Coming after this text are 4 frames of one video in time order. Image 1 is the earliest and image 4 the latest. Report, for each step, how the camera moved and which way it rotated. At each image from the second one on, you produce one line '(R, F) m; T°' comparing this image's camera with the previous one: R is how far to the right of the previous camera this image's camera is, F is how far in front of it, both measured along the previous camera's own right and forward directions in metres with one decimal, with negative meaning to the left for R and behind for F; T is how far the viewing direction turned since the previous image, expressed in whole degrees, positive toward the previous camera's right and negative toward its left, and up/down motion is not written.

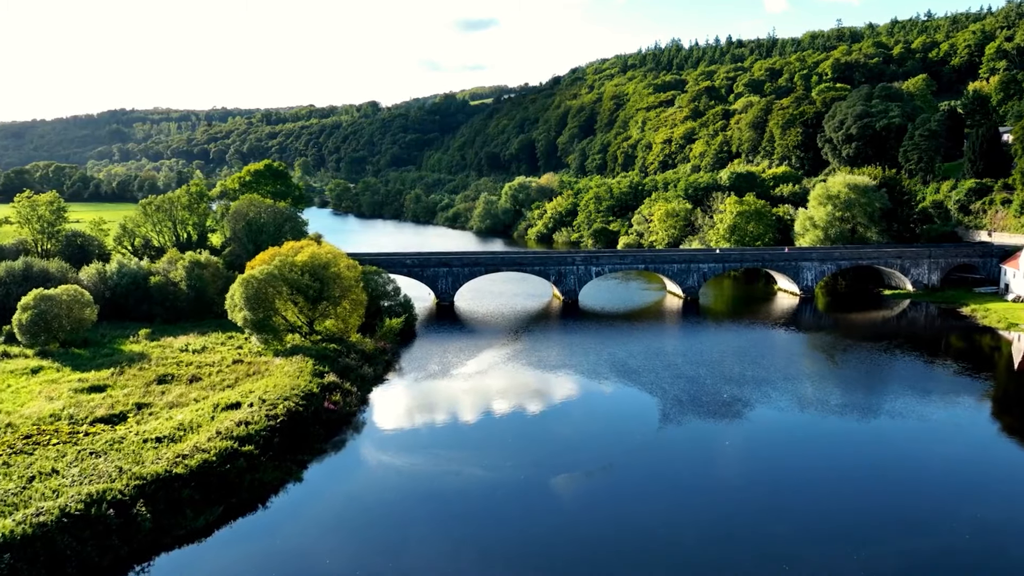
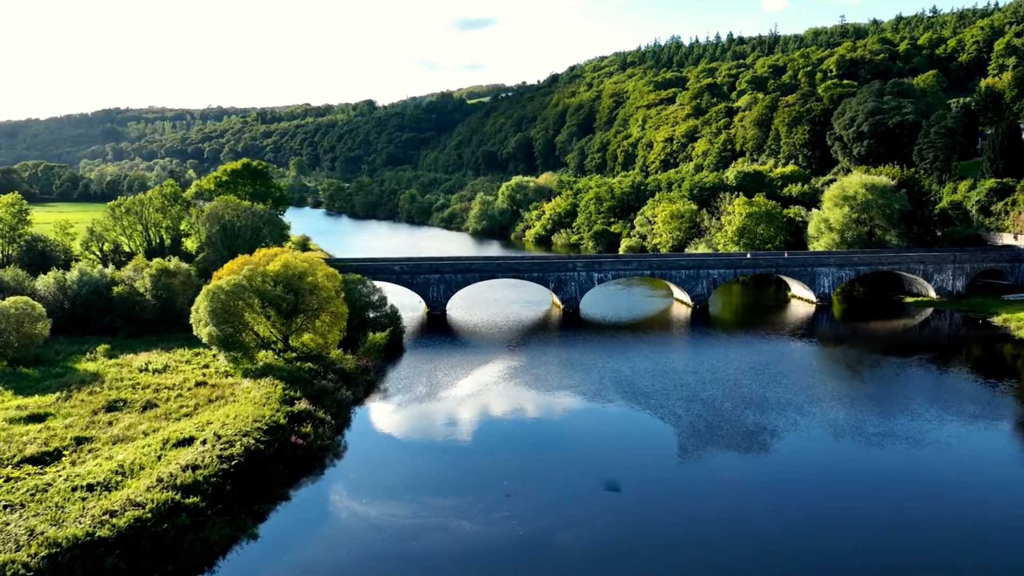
(+0.1, +3.7) m; 0°
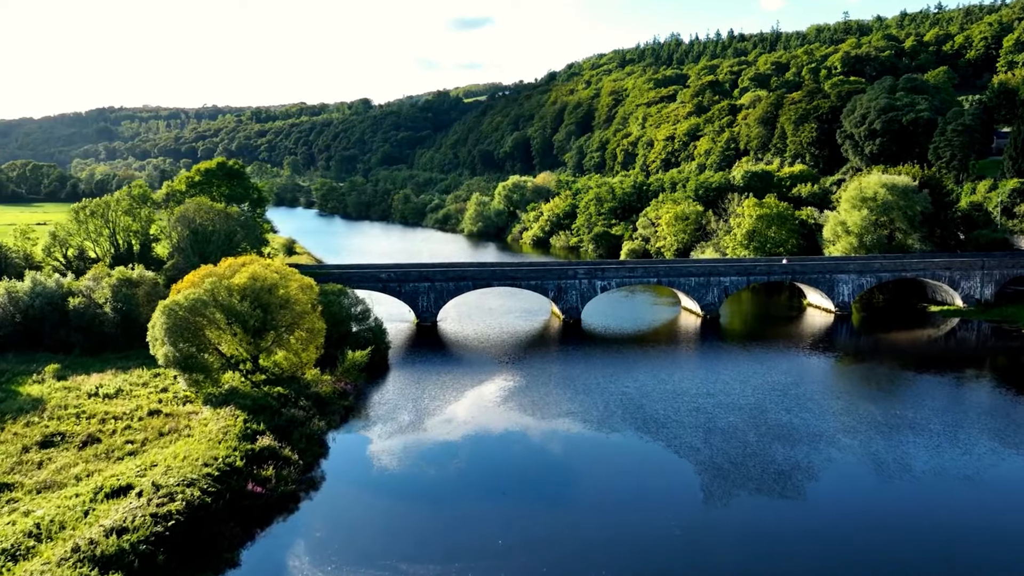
(+0.1, +3.7) m; 0°
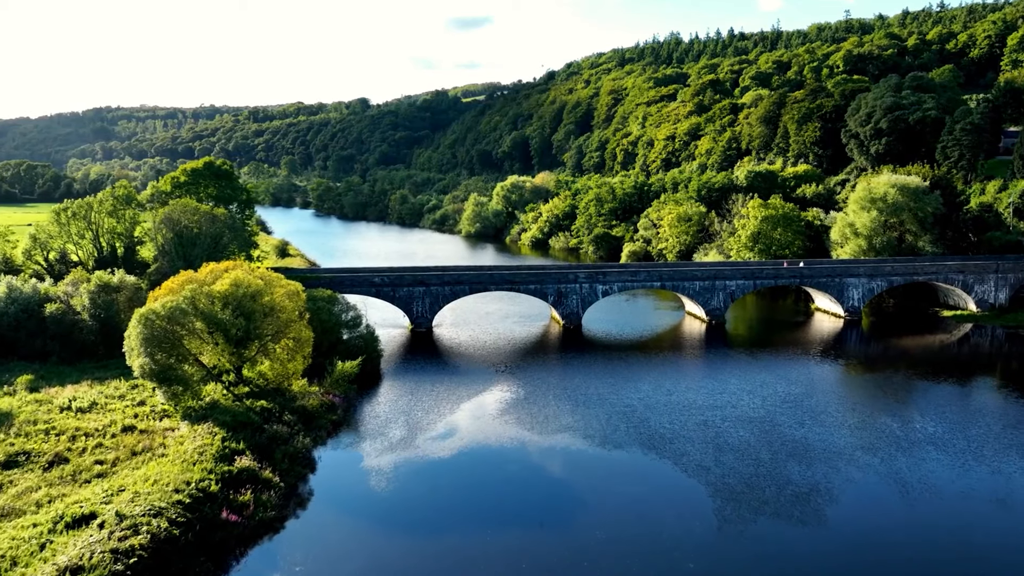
(0.0, +1.7) m; 0°
